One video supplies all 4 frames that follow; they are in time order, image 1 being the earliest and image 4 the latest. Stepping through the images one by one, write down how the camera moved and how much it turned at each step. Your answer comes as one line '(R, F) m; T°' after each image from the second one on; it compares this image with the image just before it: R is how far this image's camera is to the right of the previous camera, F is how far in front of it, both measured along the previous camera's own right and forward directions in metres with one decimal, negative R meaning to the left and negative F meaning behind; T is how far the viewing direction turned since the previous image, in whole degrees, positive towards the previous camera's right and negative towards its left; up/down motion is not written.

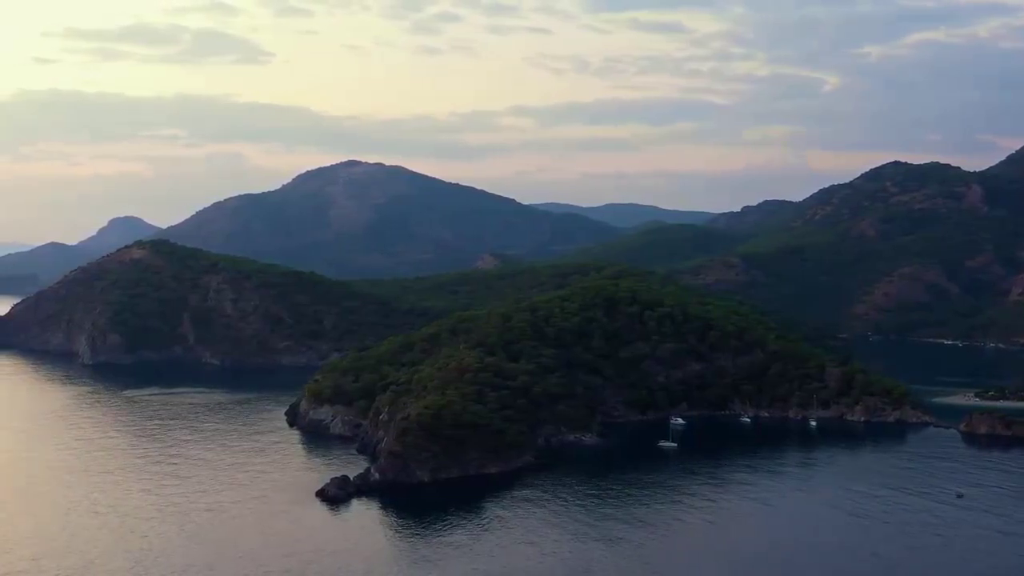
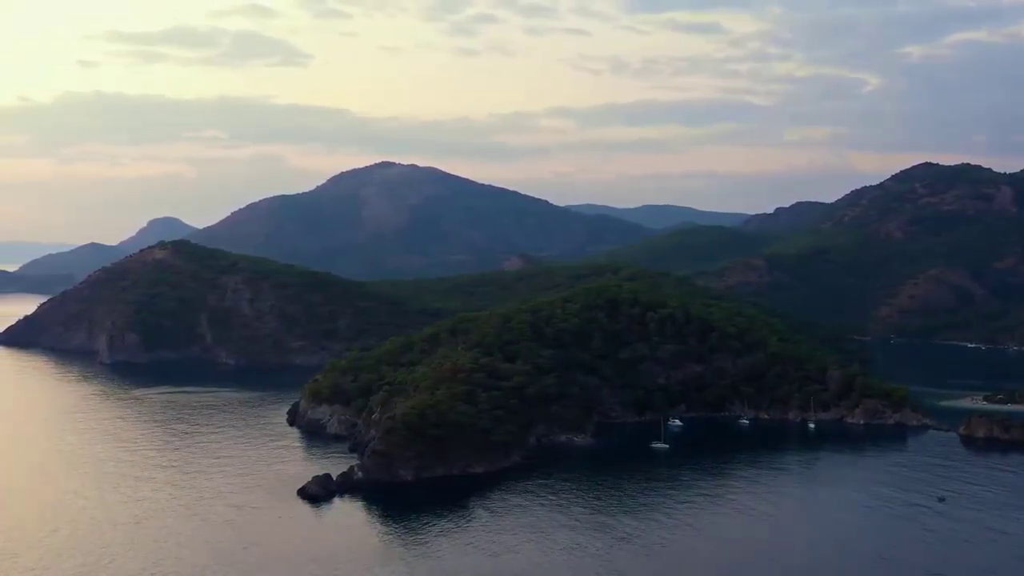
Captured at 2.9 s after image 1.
(+2.2, -0.3) m; -1°
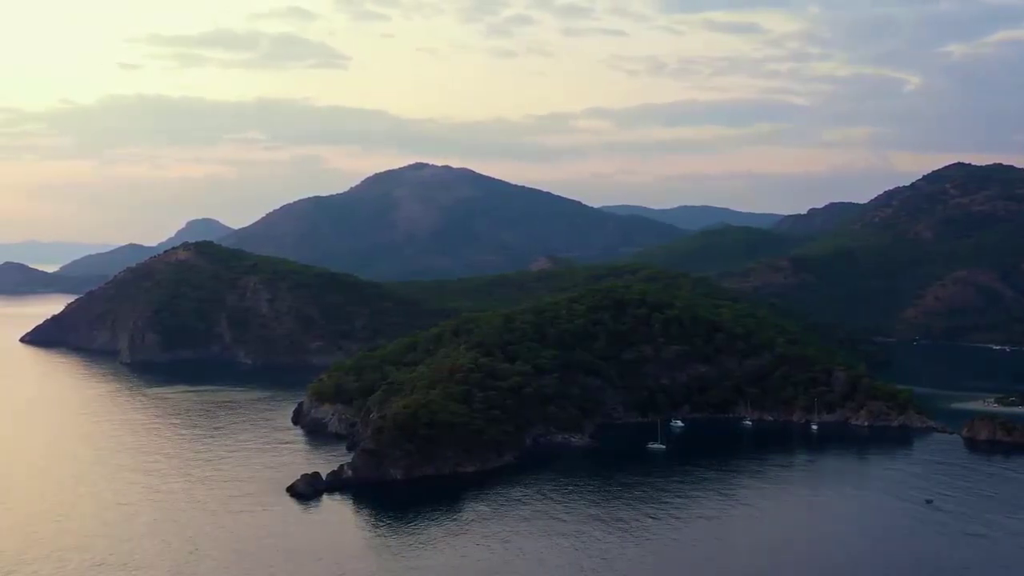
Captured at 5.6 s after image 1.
(+2.0, -0.2) m; -1°
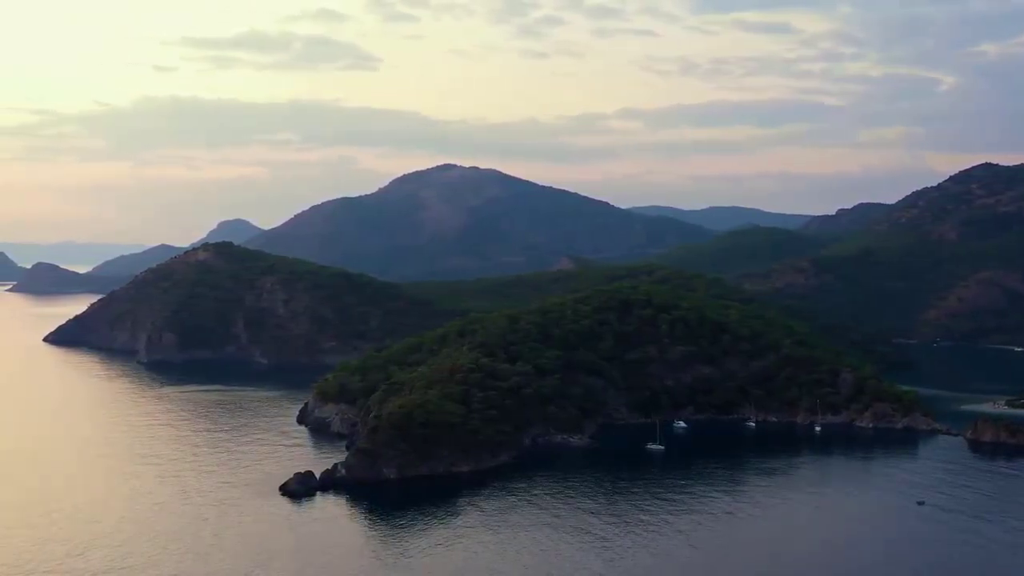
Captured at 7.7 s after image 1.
(+1.6, -0.3) m; -1°
